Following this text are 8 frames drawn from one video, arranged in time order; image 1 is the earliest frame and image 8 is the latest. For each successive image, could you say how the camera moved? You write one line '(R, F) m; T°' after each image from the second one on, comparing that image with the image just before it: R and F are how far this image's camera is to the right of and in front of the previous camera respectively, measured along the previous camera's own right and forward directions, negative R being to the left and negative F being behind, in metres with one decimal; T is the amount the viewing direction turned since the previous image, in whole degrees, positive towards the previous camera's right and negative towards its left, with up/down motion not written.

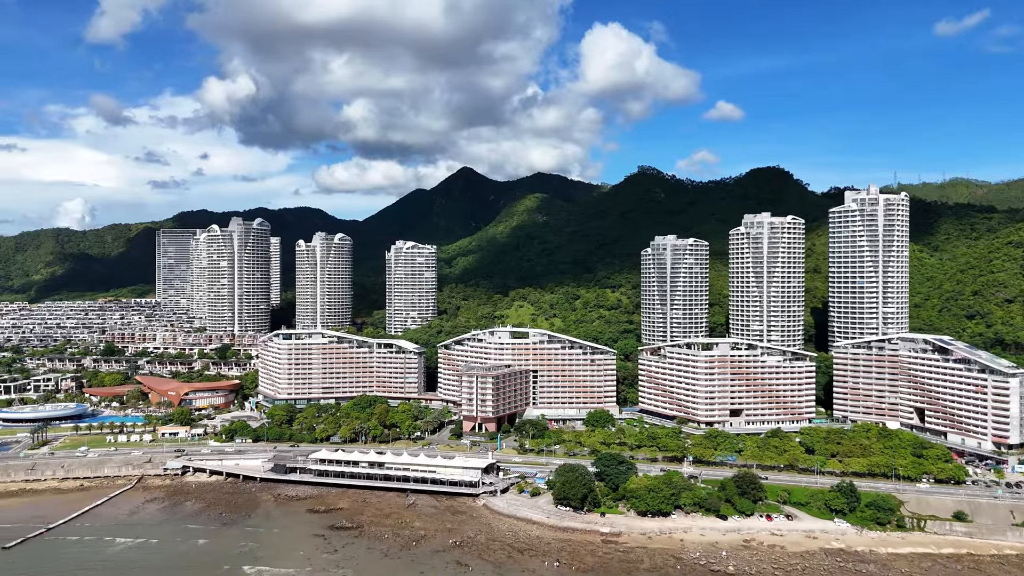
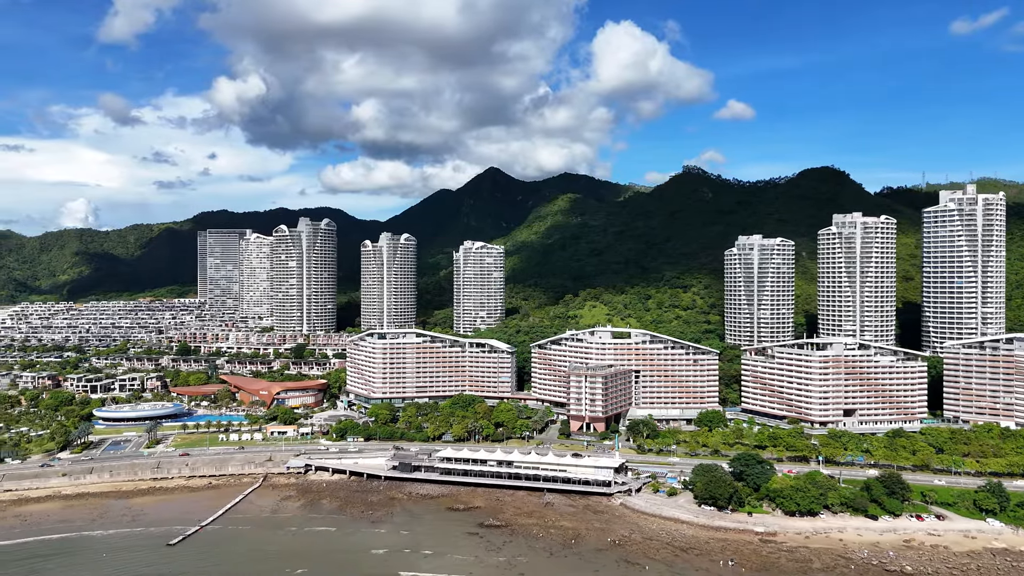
(-7.2, -0.2) m; -1°
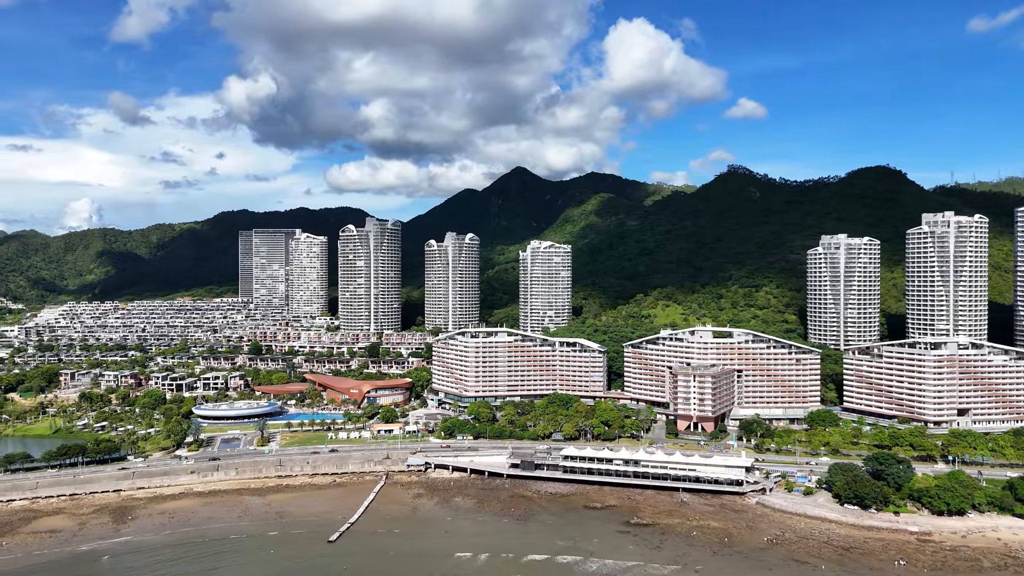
(-7.1, -0.2) m; -1°
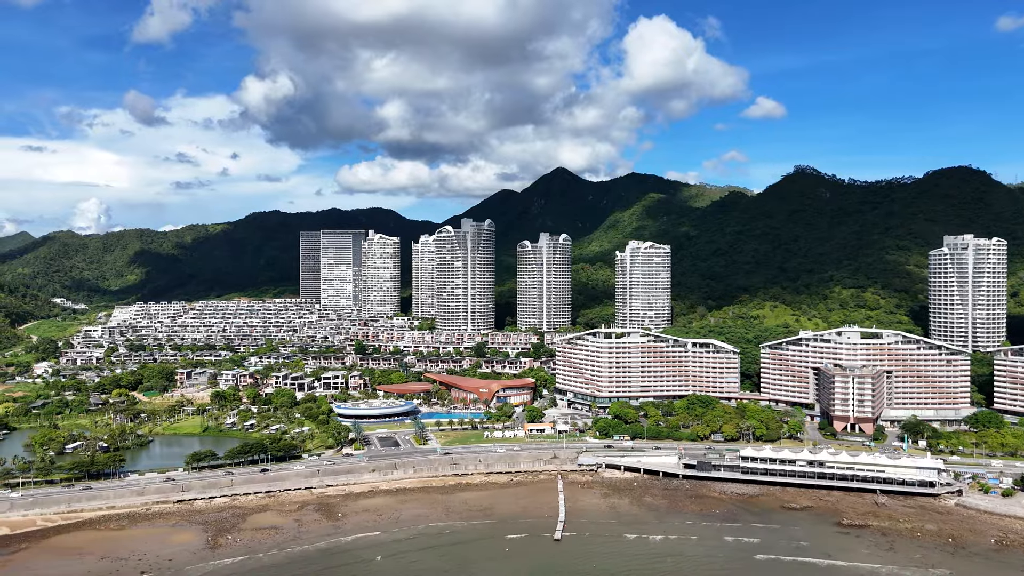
(-10.2, -0.4) m; -1°
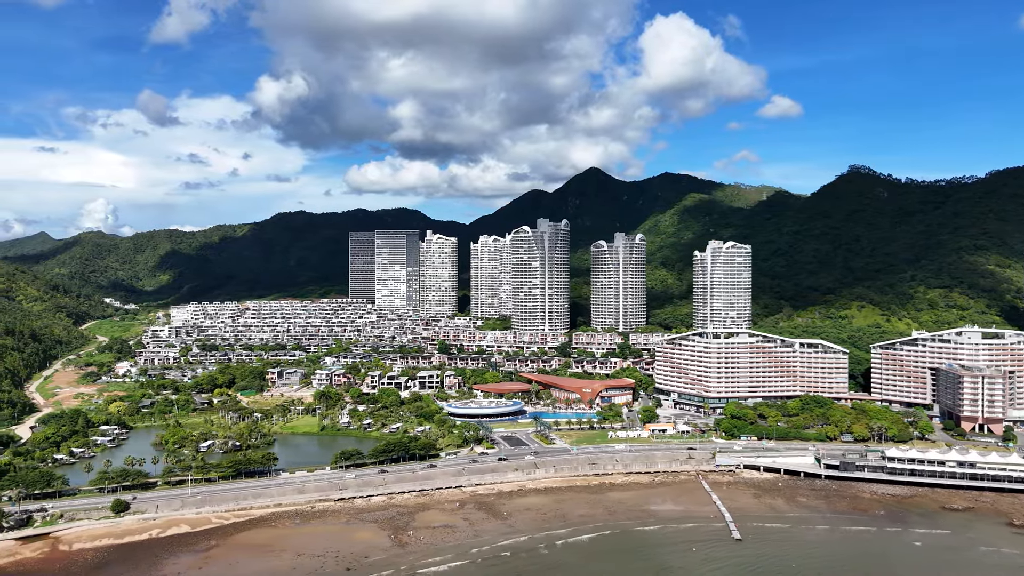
(-8.1, -0.3) m; -1°
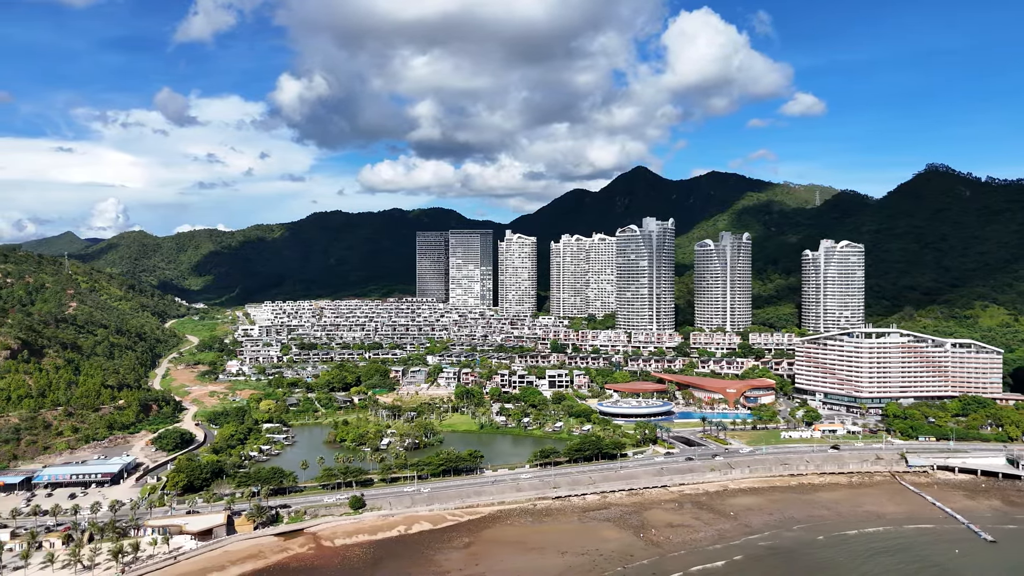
(-11.2, -0.3) m; -1°
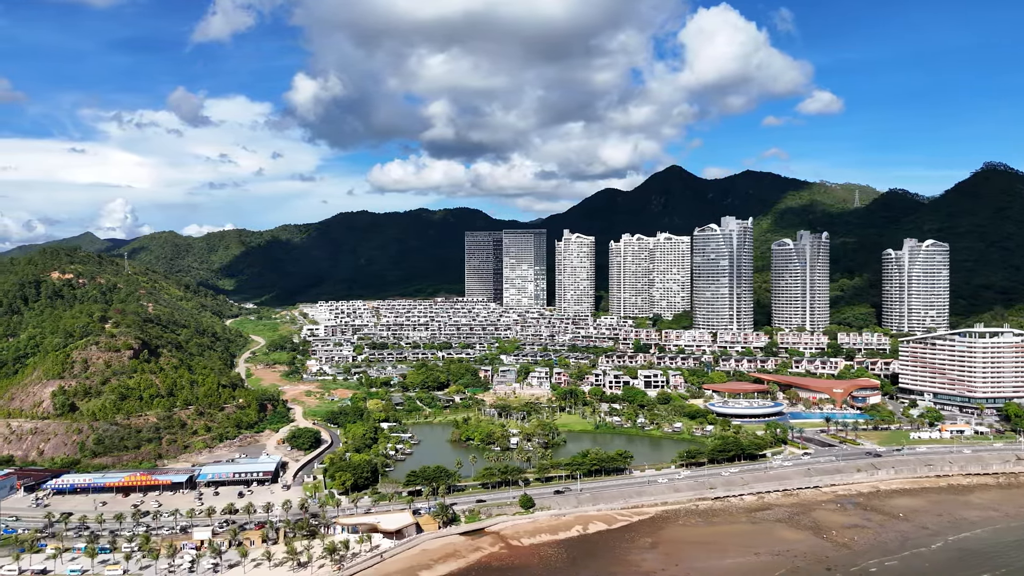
(-8.2, -0.2) m; -1°
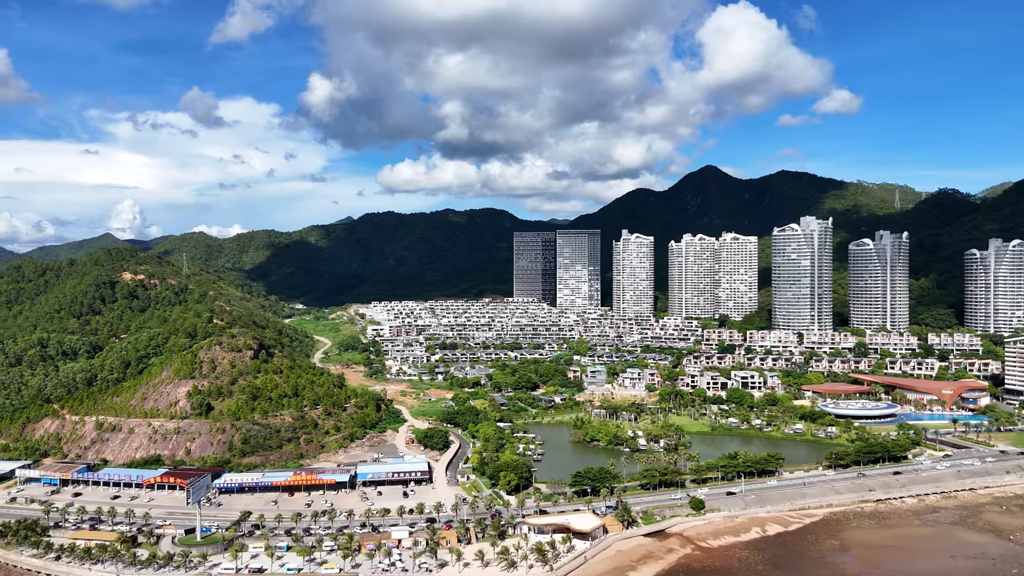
(-8.2, -0.1) m; -1°
